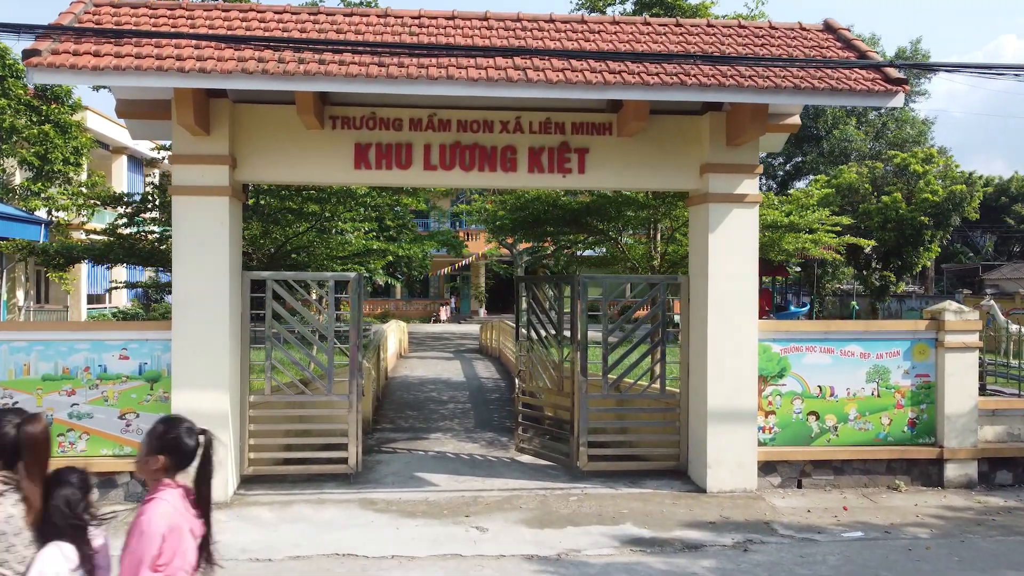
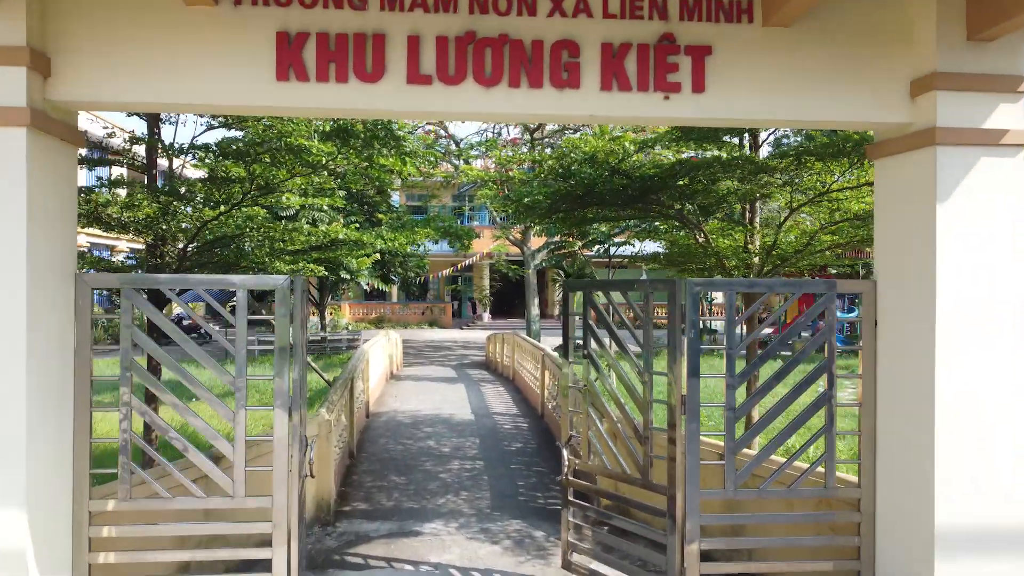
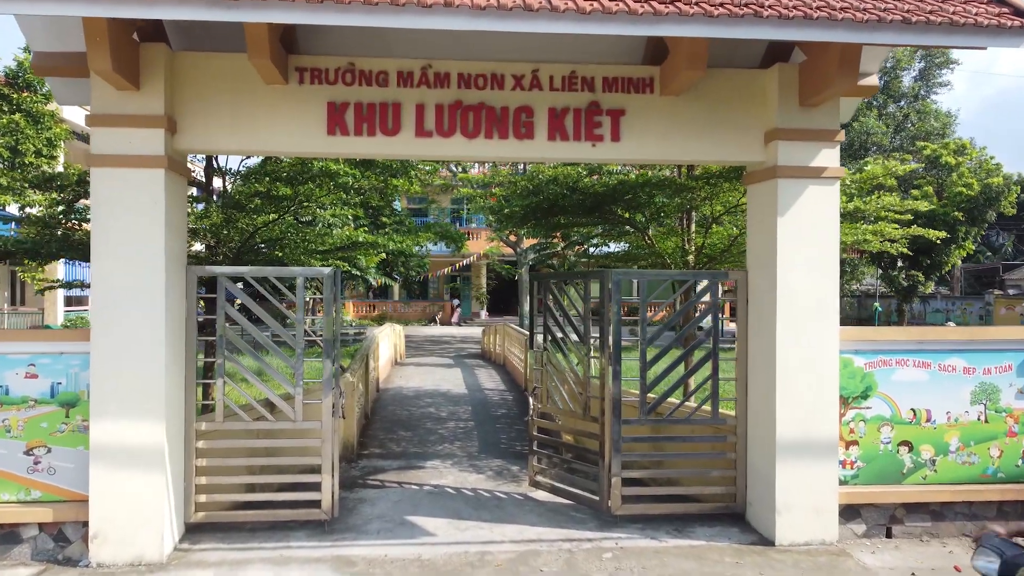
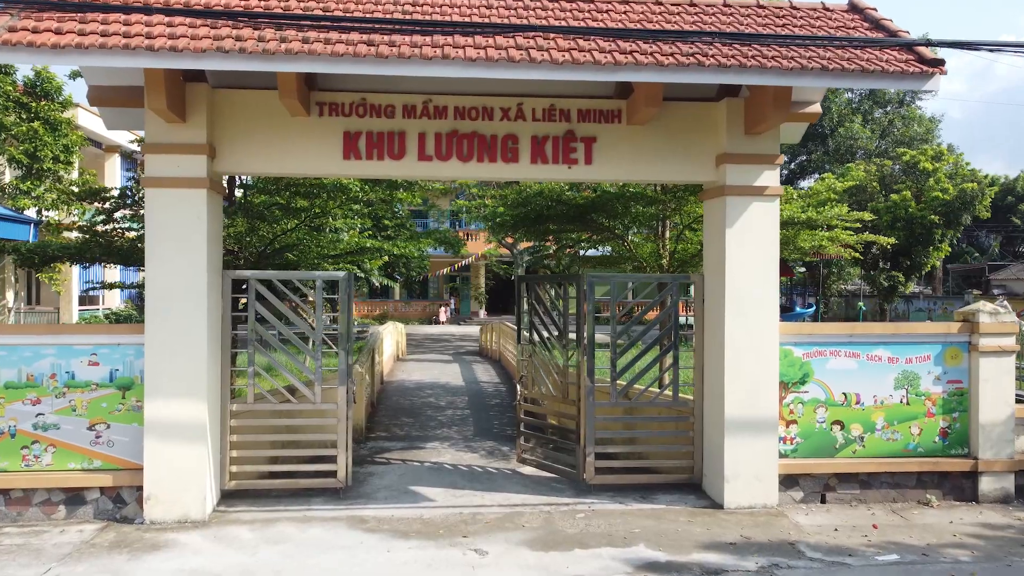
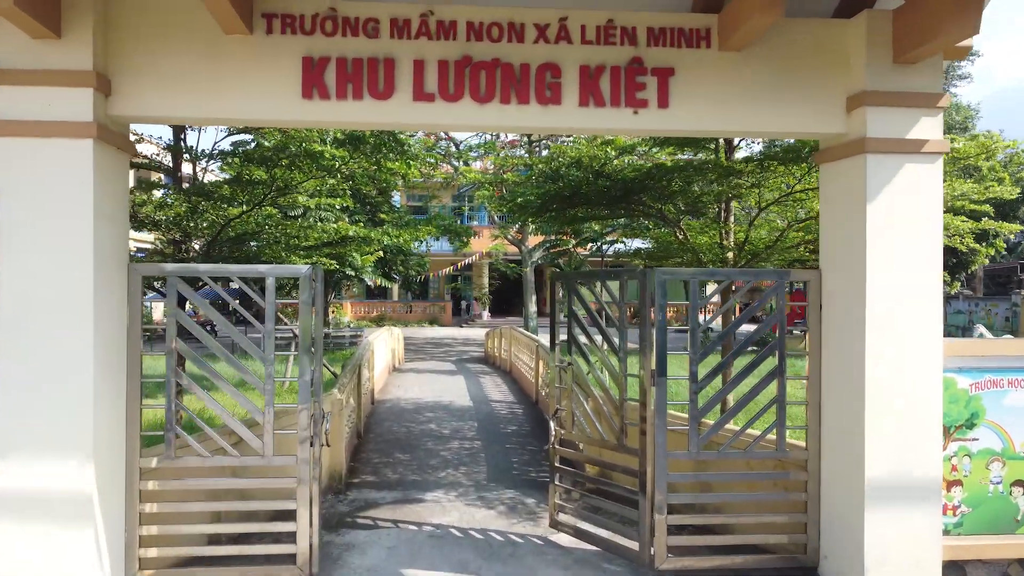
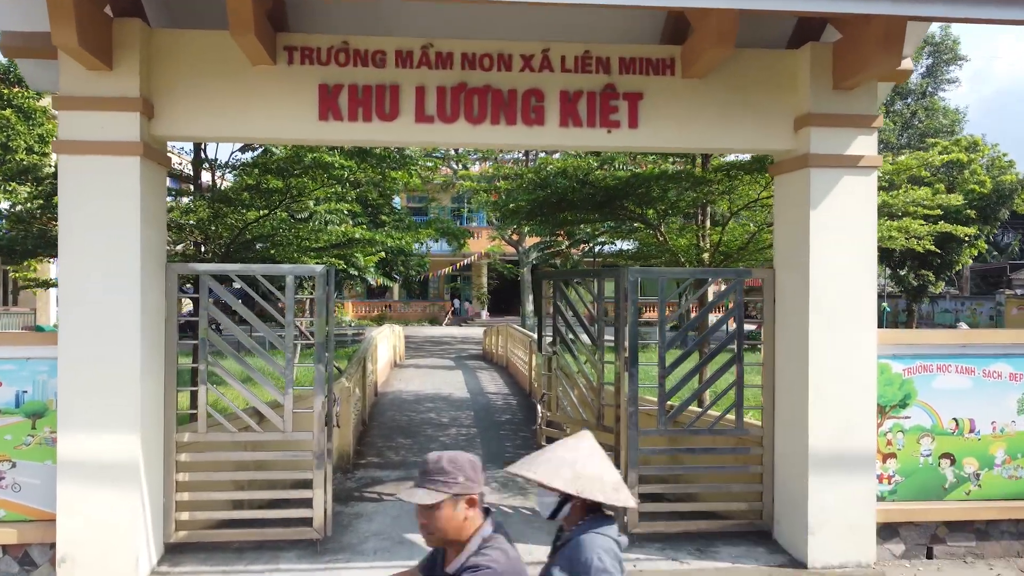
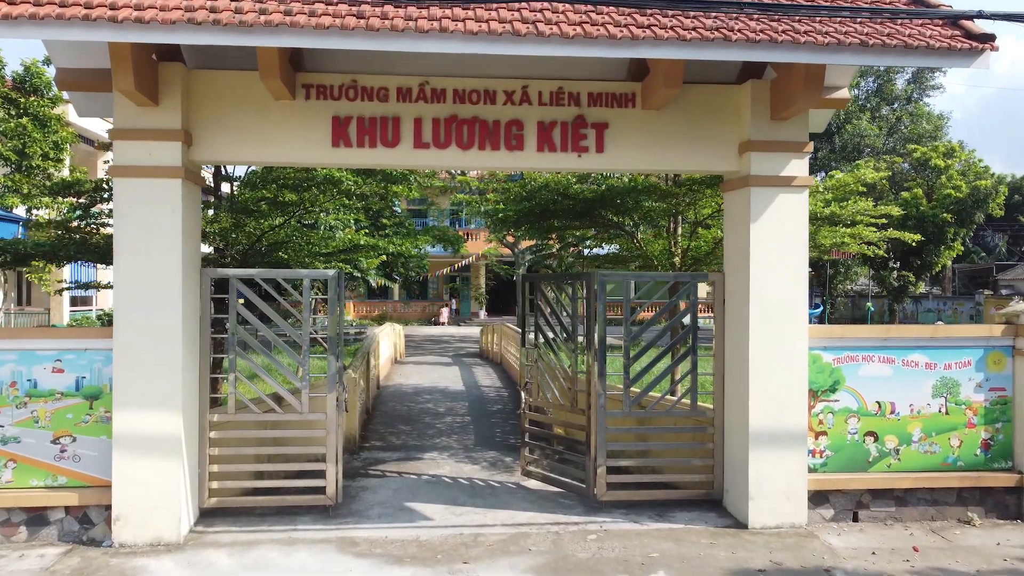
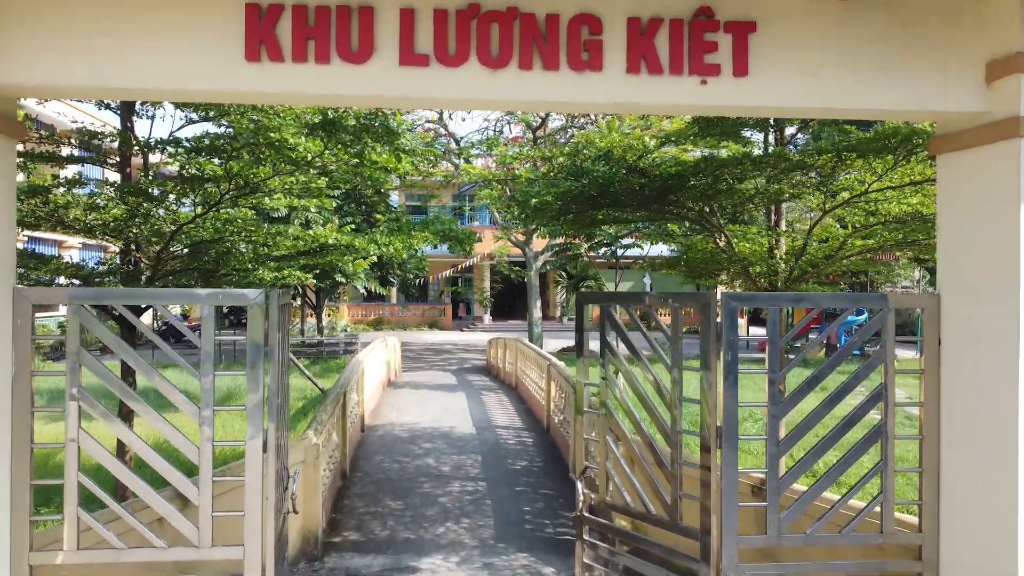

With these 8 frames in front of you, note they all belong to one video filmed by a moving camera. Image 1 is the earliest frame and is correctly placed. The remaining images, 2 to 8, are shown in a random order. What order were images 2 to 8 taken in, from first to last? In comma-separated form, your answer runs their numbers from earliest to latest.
4, 7, 3, 6, 5, 2, 8
